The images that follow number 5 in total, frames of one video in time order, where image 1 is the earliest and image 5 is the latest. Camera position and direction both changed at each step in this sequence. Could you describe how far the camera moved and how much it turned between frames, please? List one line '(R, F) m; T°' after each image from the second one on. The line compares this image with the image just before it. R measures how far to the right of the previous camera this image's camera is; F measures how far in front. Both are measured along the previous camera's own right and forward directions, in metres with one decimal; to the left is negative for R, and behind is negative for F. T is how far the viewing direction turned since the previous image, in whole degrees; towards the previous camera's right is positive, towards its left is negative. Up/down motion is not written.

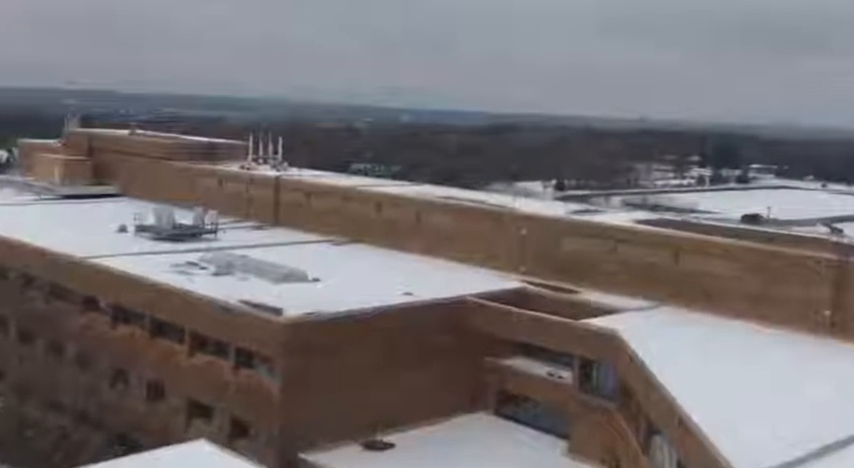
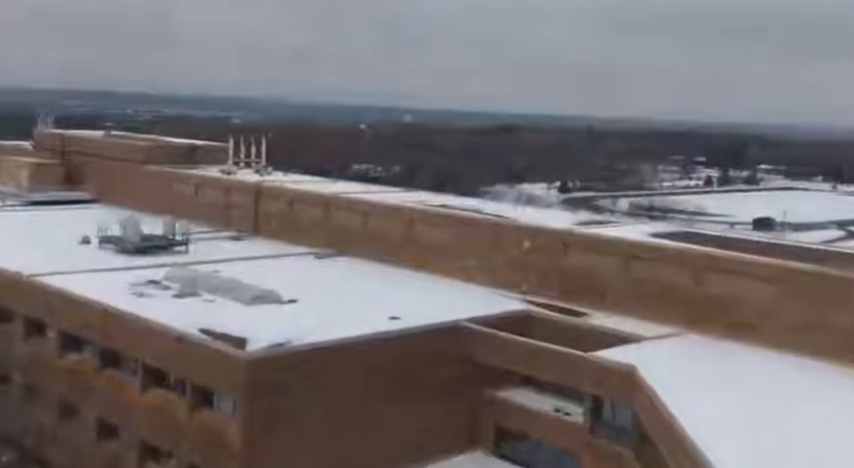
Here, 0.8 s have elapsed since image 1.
(+0.3, +2.4) m; 0°
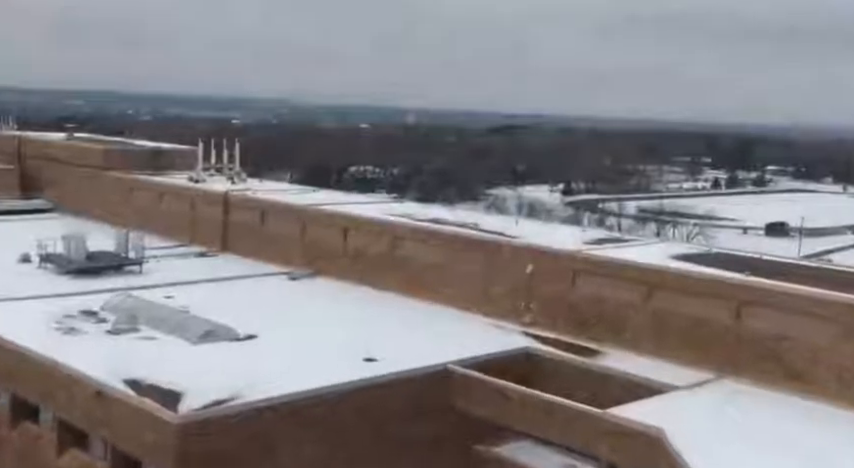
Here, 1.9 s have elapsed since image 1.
(+0.3, +3.0) m; 0°
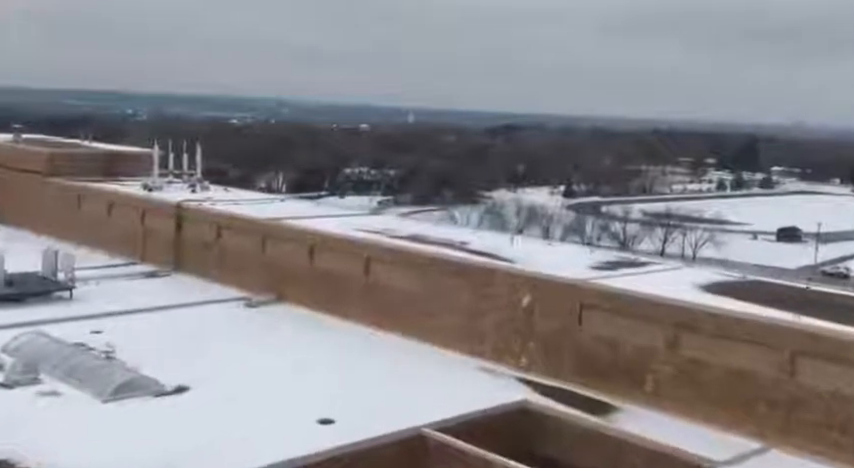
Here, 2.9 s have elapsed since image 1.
(+0.4, +3.1) m; 0°
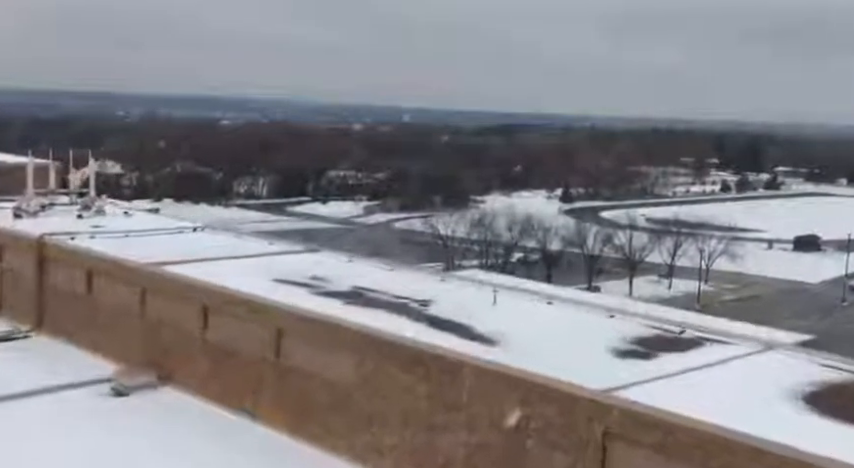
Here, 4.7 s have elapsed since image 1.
(+0.6, +5.5) m; 0°
